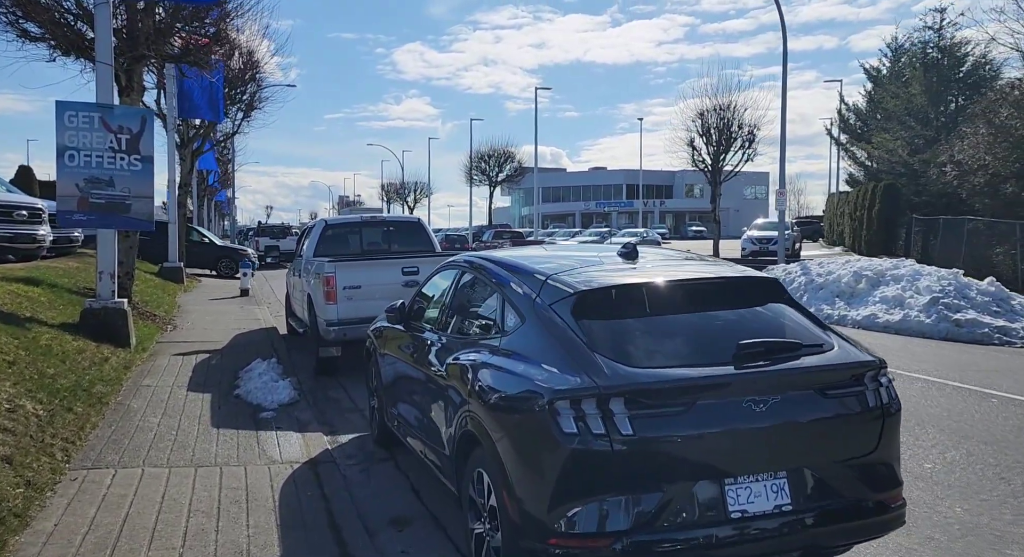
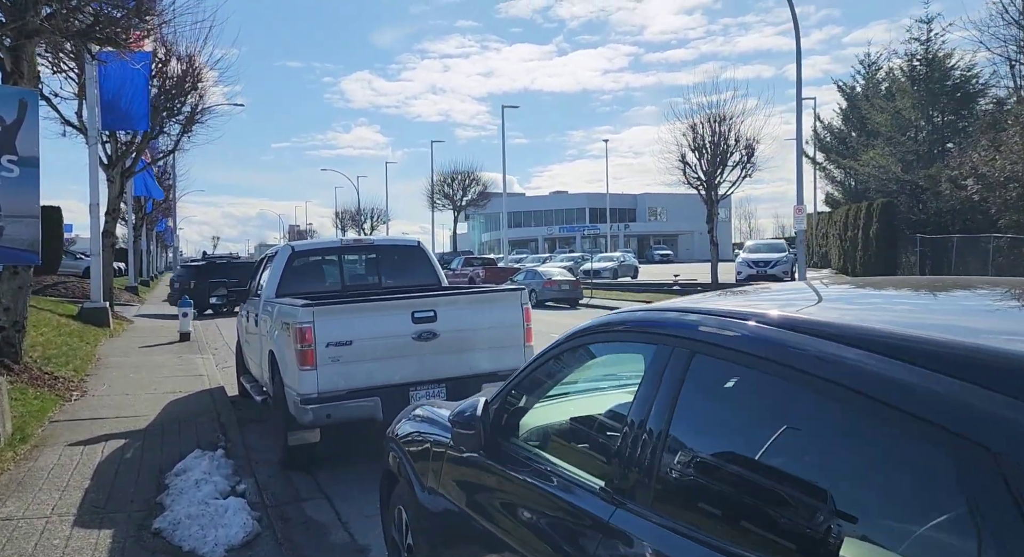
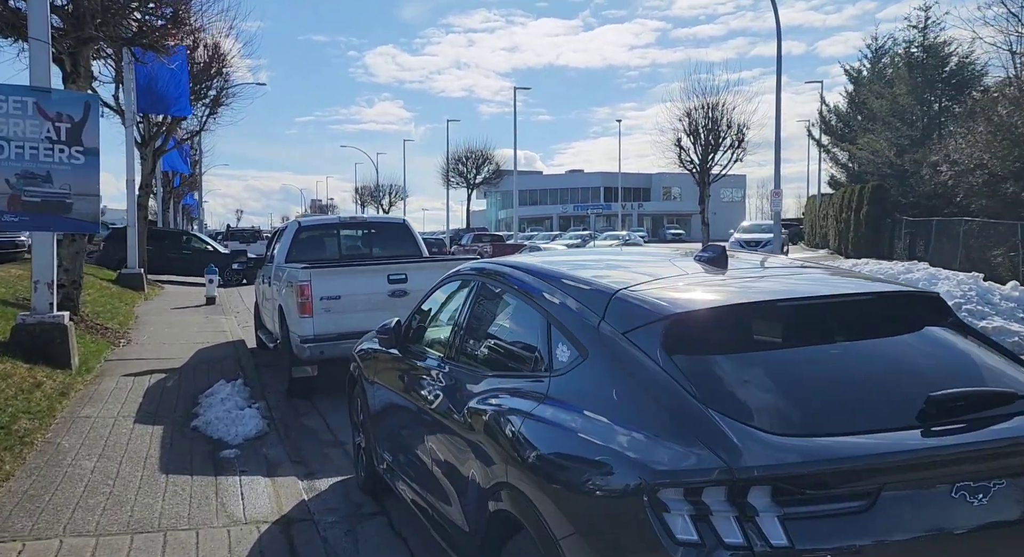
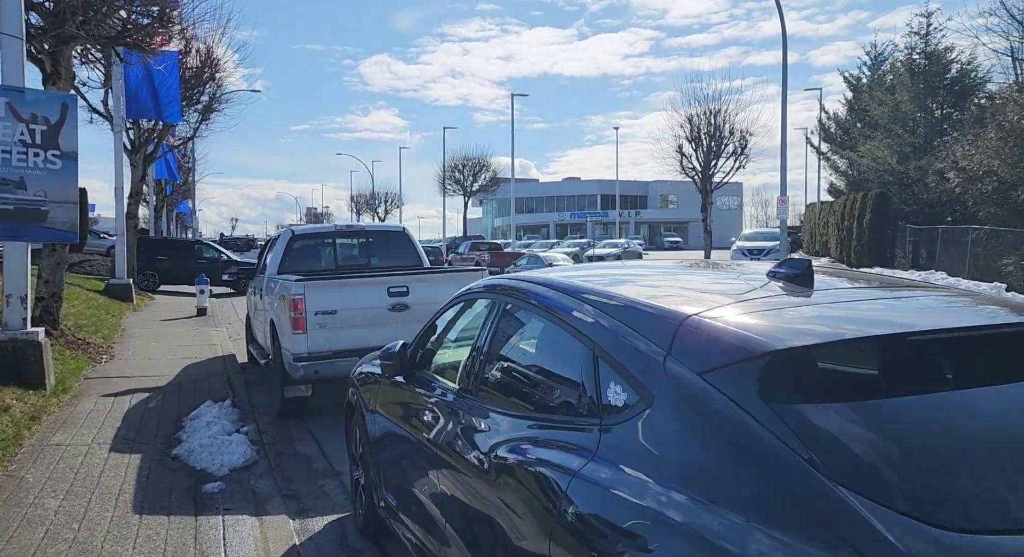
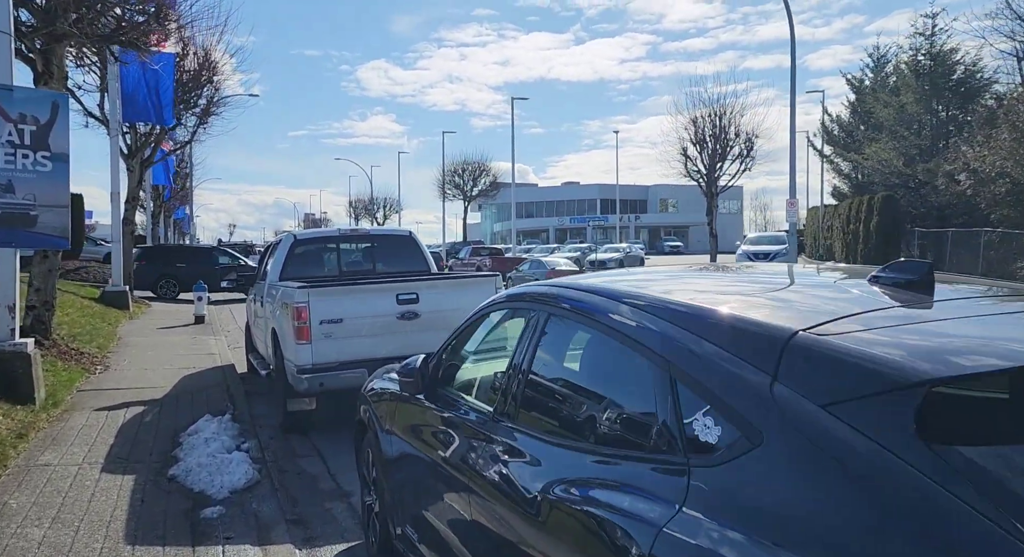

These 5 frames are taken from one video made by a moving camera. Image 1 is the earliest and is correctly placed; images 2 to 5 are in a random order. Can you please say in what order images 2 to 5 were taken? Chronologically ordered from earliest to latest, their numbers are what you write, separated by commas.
3, 4, 5, 2
